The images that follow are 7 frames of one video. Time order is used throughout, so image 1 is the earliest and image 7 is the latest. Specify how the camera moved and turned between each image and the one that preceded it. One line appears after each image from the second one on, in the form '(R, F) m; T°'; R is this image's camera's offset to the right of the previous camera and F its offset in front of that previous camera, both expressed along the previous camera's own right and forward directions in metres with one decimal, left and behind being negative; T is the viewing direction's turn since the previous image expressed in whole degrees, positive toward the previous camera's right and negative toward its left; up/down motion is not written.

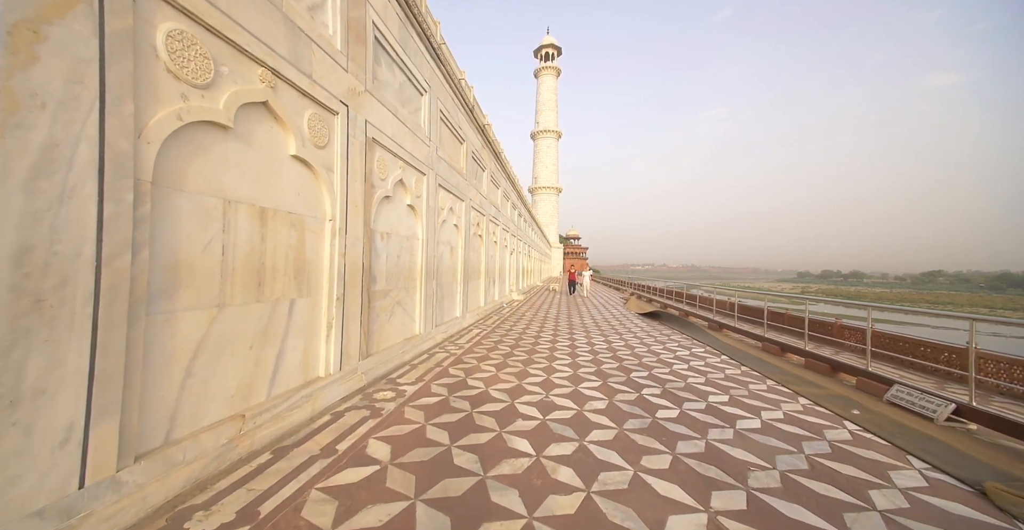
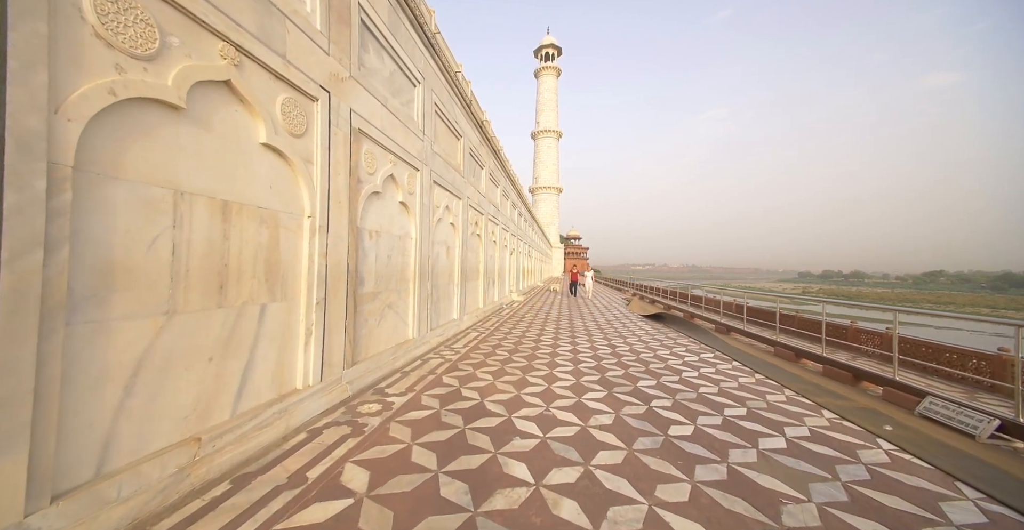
(0.0, +0.3) m; 0°
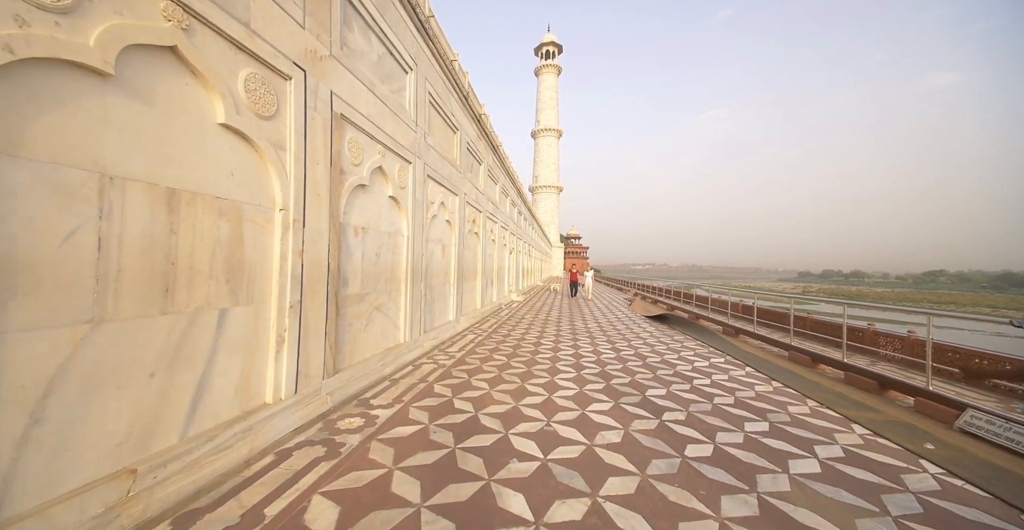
(0.0, +0.3) m; 0°
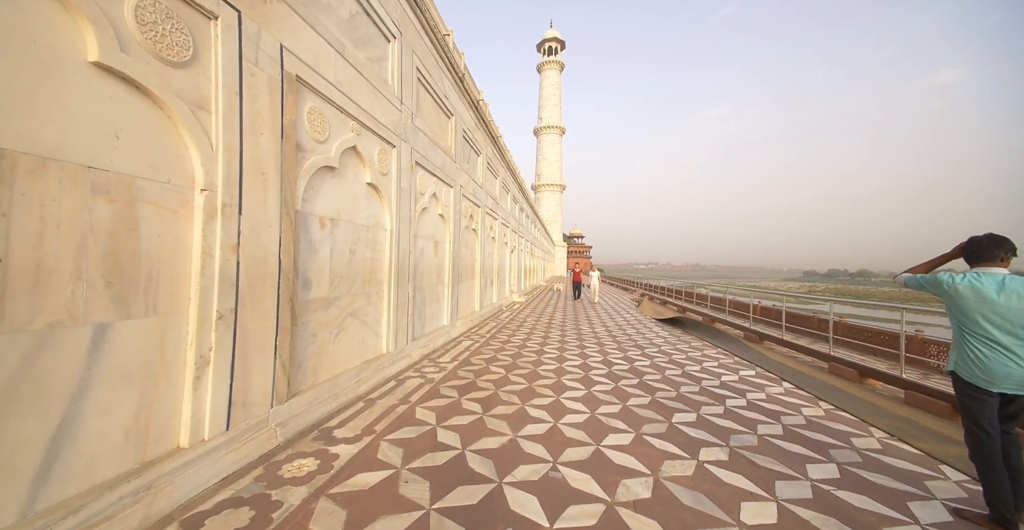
(0.0, +0.6) m; 0°
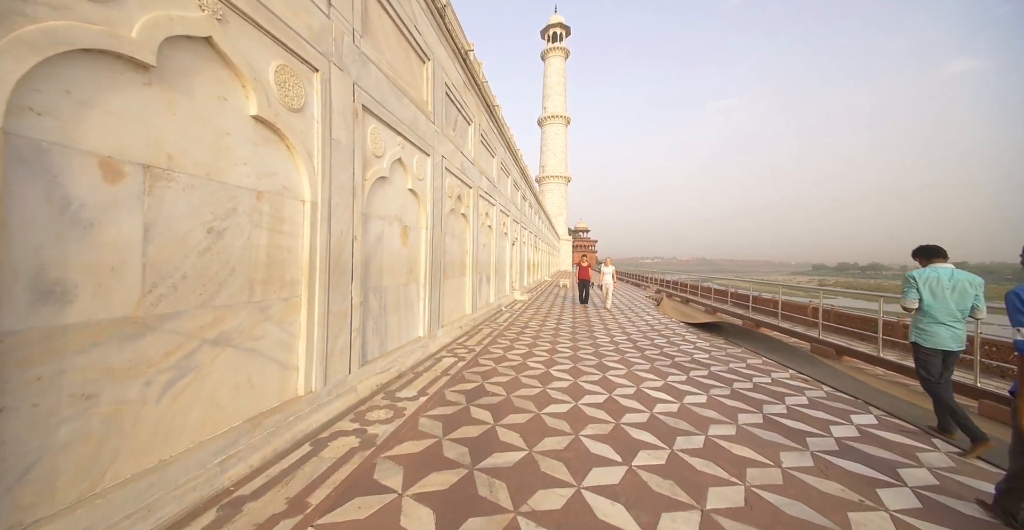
(+0.1, +1.4) m; -1°
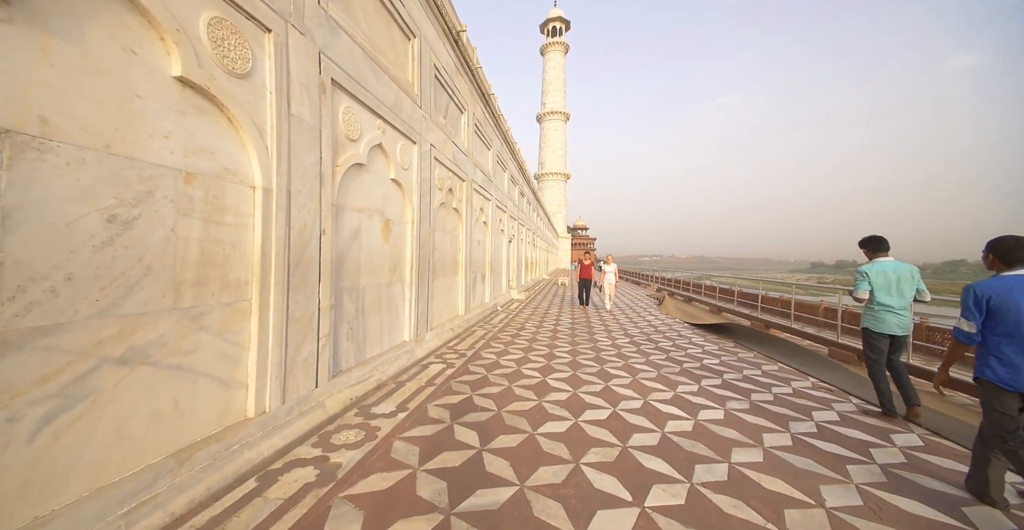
(+0.1, +0.4) m; 0°
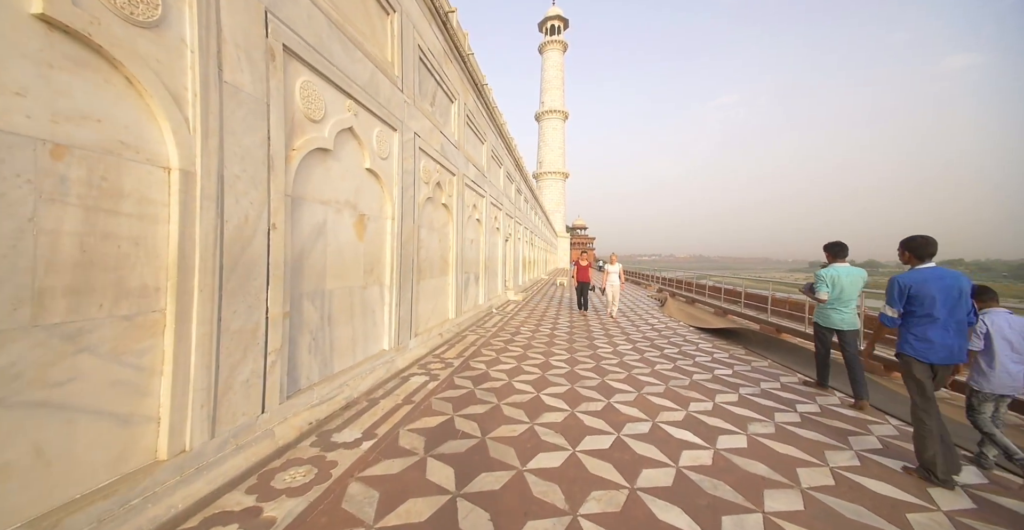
(+0.1, +0.4) m; 0°
